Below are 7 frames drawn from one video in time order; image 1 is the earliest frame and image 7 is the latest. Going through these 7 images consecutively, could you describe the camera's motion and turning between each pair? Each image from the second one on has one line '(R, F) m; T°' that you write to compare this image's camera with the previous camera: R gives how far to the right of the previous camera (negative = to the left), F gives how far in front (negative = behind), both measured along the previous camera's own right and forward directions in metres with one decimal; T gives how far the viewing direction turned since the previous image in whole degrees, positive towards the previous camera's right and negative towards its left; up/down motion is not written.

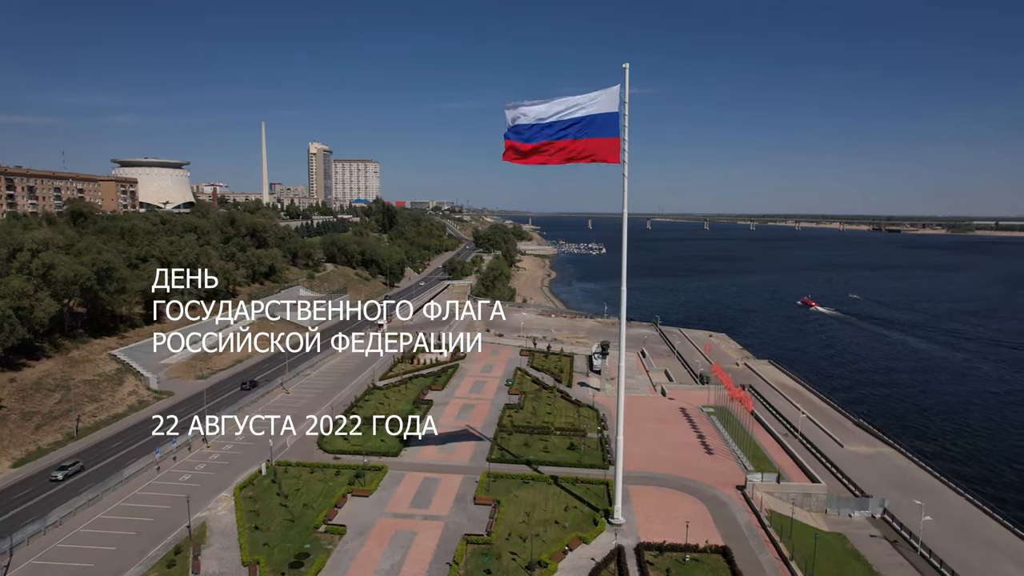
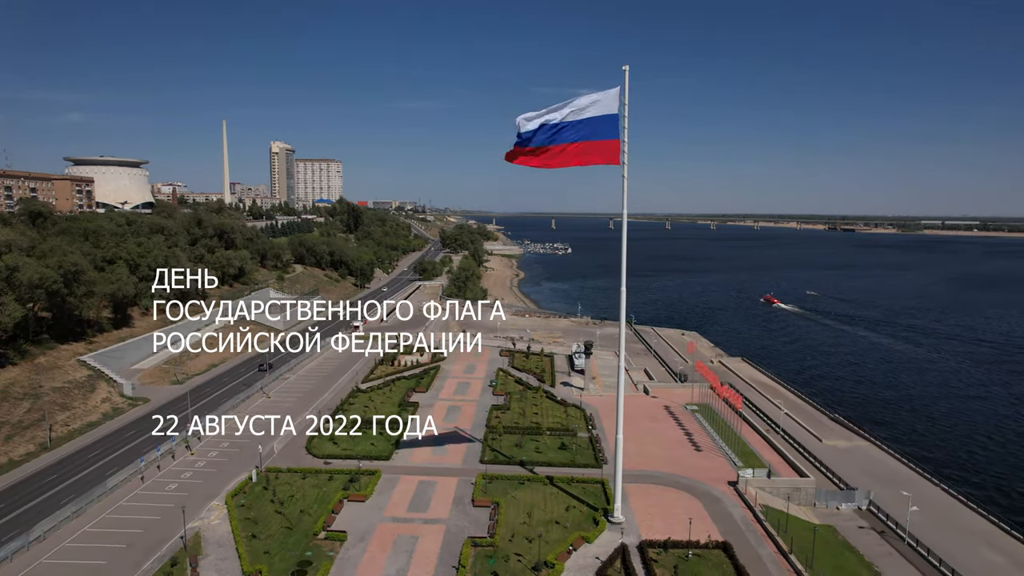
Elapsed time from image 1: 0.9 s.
(-1.1, +0.1) m; +3°
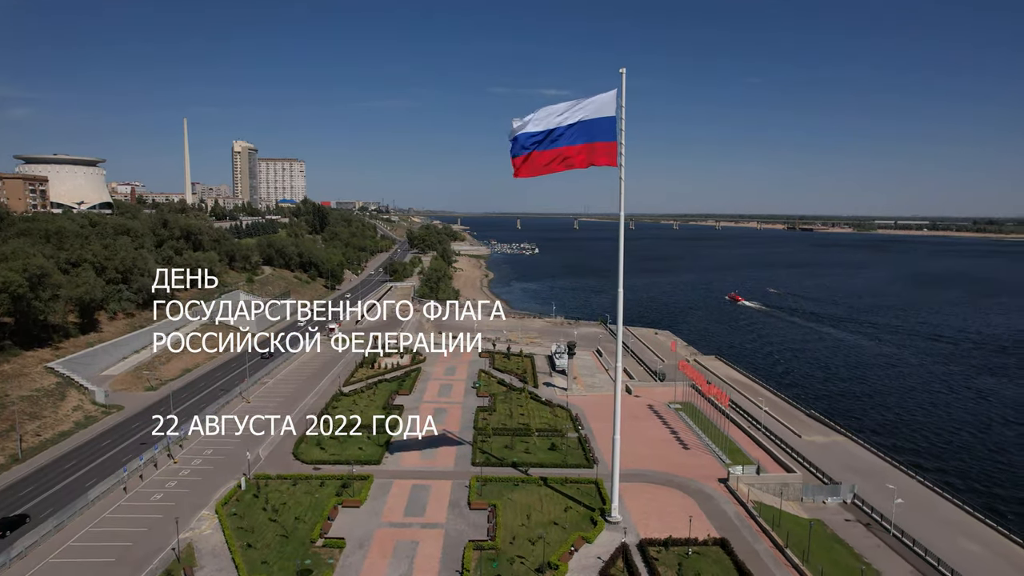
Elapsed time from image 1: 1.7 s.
(-1.0, +0.1) m; +3°
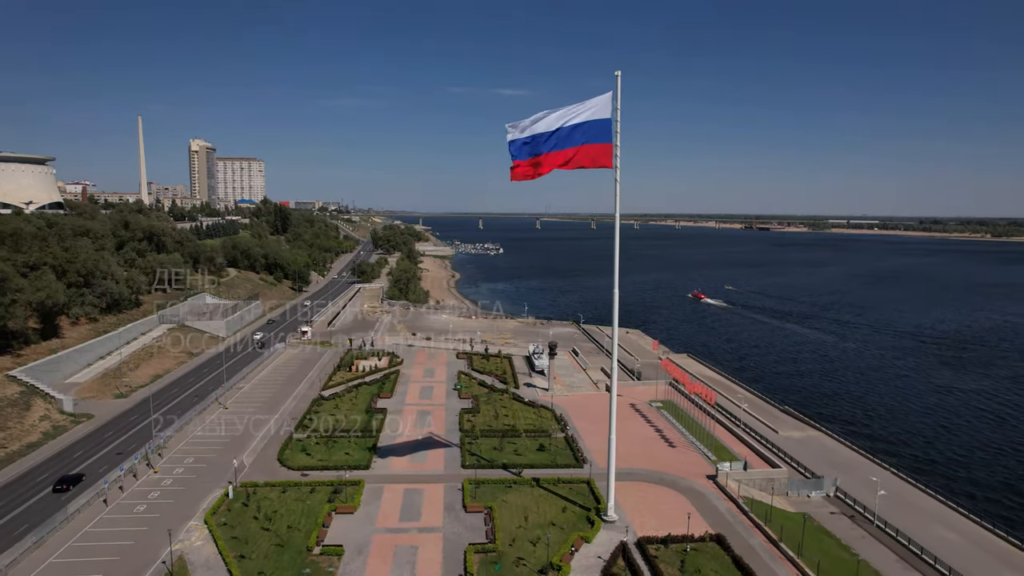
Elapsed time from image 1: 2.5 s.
(-1.0, +0.1) m; +3°
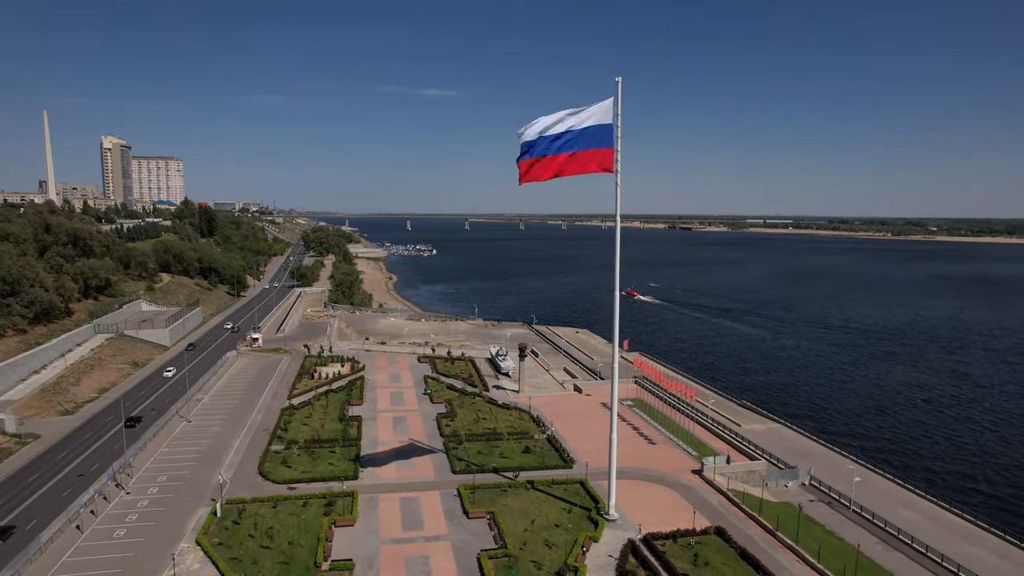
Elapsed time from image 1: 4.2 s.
(-2.2, +0.1) m; +6°
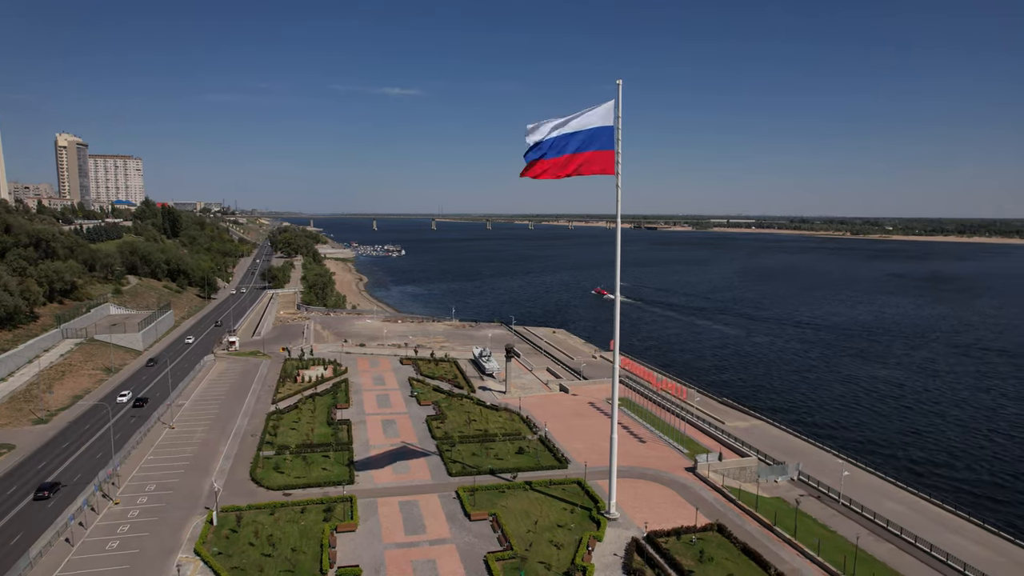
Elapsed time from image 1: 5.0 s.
(-1.0, 0.0) m; +3°
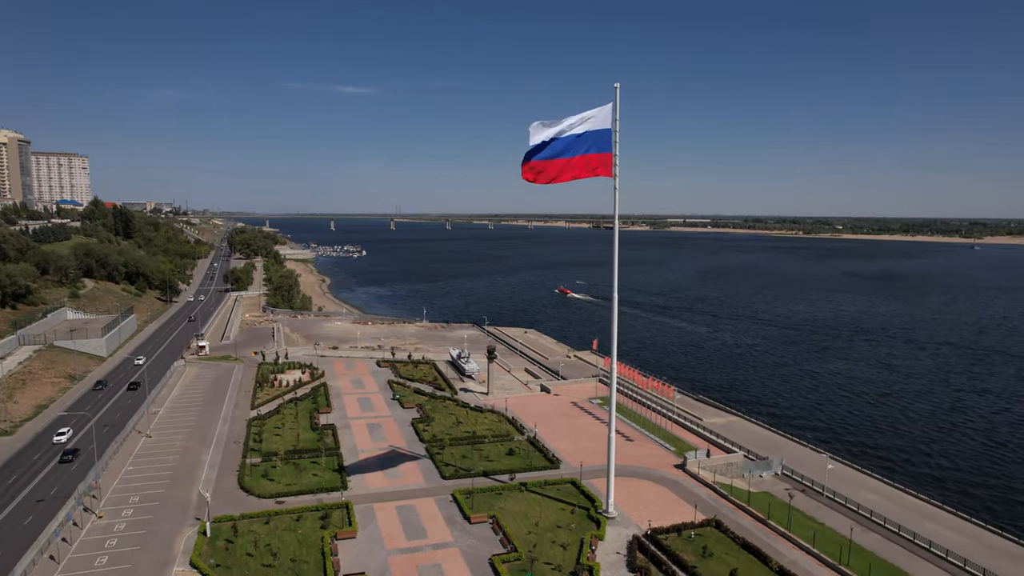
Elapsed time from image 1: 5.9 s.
(-1.2, 0.0) m; +3°
